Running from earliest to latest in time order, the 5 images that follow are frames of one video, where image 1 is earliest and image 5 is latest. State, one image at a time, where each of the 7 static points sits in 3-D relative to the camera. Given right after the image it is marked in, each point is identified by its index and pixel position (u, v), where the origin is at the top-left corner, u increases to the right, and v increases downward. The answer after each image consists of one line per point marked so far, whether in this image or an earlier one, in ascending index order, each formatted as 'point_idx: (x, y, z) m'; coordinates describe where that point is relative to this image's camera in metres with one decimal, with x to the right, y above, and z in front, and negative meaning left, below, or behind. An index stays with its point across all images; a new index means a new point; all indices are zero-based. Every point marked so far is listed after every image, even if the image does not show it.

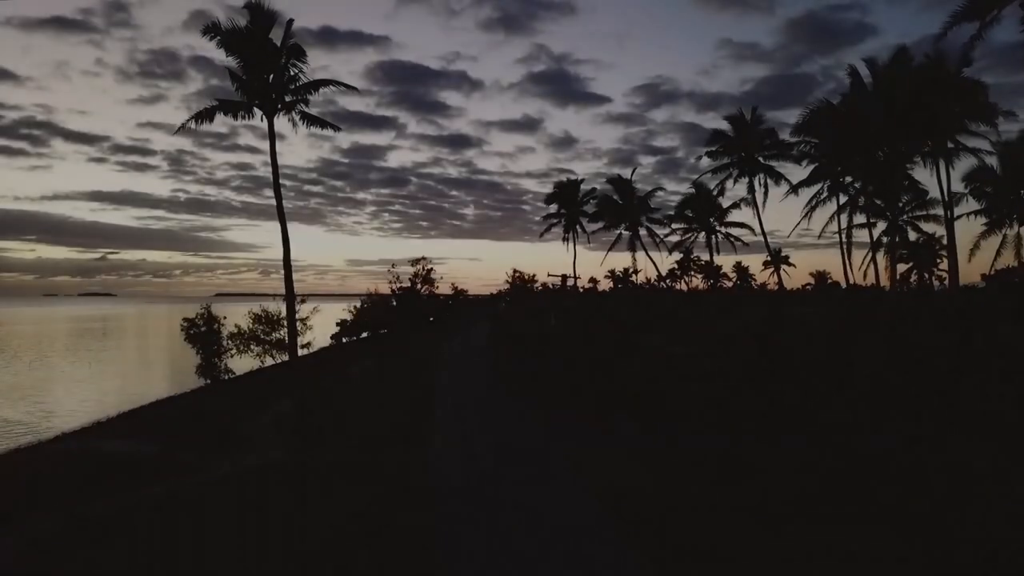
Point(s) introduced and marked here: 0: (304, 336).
0: (-5.9, -1.5, +19.0) m
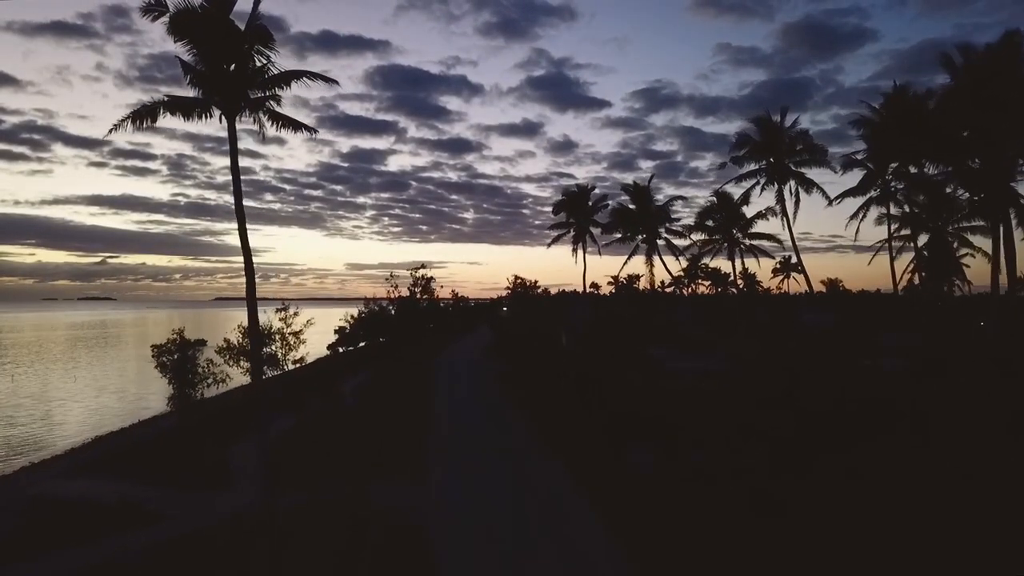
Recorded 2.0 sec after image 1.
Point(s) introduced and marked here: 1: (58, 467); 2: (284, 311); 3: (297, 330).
0: (-5.8, -1.8, +18.3) m
1: (-5.6, -2.2, +8.3) m
2: (-6.1, -0.8, +17.9) m
3: (-5.8, -1.2, +18.2) m
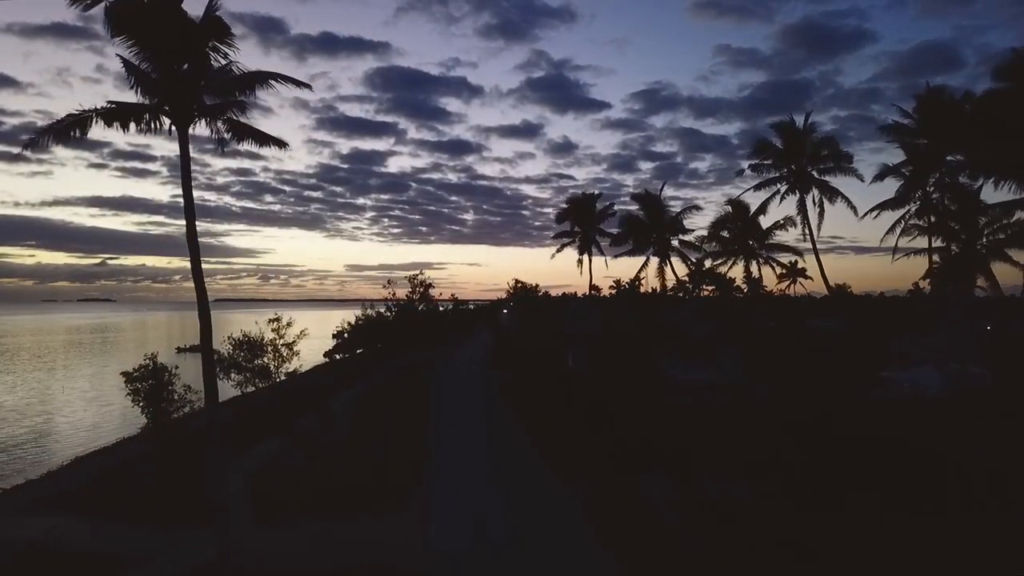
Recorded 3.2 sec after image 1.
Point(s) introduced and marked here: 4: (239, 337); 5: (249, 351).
0: (-5.8, -2.0, +17.7) m
1: (-5.5, -2.4, +7.7) m
2: (-6.1, -1.0, +17.4) m
3: (-5.8, -1.4, +17.6) m
4: (-7.0, -1.3, +17.0) m
5: (-6.6, -1.7, +16.8) m
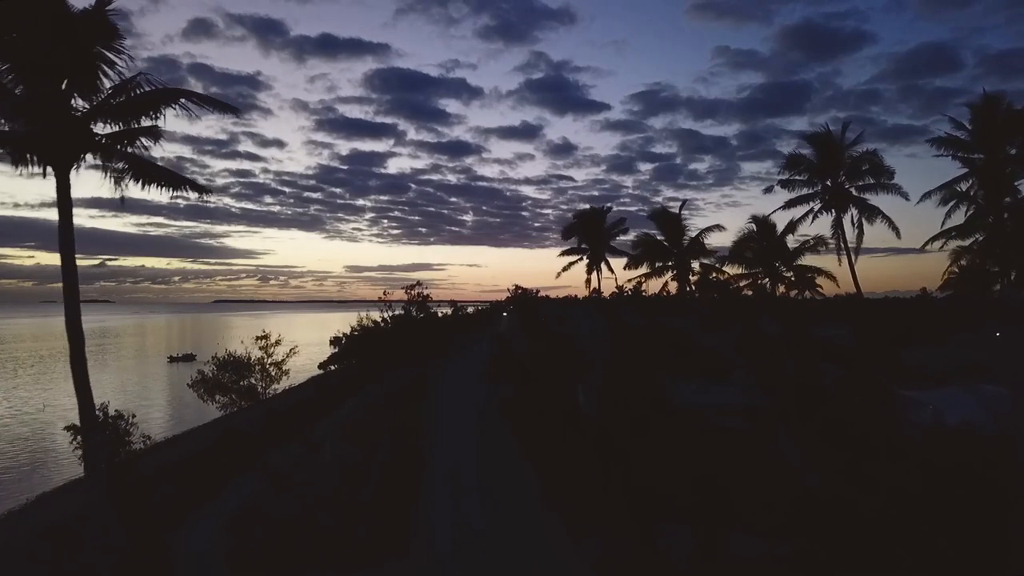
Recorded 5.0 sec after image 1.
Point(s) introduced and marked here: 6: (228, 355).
0: (-5.8, -2.3, +16.9) m
1: (-5.5, -2.8, +6.9) m
2: (-6.0, -1.3, +16.6) m
3: (-5.8, -1.8, +16.8) m
4: (-7.0, -1.7, +16.2) m
5: (-6.6, -2.0, +16.0) m
6: (-6.7, -1.6, +15.9) m
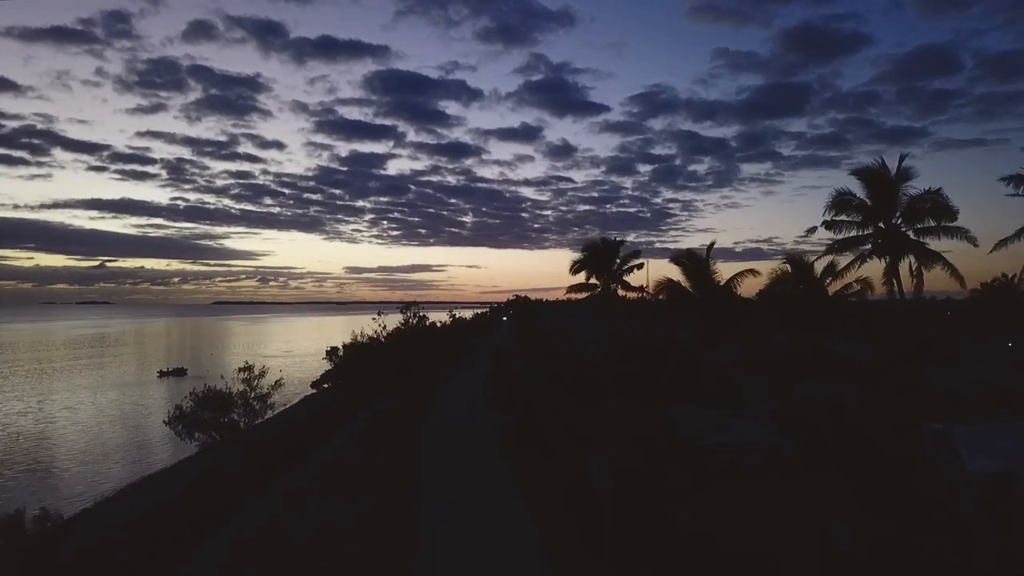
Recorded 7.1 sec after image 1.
0: (-5.7, -2.9, +16.0) m
1: (-5.4, -3.3, +6.0) m
2: (-6.0, -1.9, +15.6) m
3: (-5.7, -2.3, +15.9) m
4: (-6.9, -2.3, +15.3) m
5: (-6.5, -2.6, +15.0) m
6: (-6.7, -2.2, +15.0) m
